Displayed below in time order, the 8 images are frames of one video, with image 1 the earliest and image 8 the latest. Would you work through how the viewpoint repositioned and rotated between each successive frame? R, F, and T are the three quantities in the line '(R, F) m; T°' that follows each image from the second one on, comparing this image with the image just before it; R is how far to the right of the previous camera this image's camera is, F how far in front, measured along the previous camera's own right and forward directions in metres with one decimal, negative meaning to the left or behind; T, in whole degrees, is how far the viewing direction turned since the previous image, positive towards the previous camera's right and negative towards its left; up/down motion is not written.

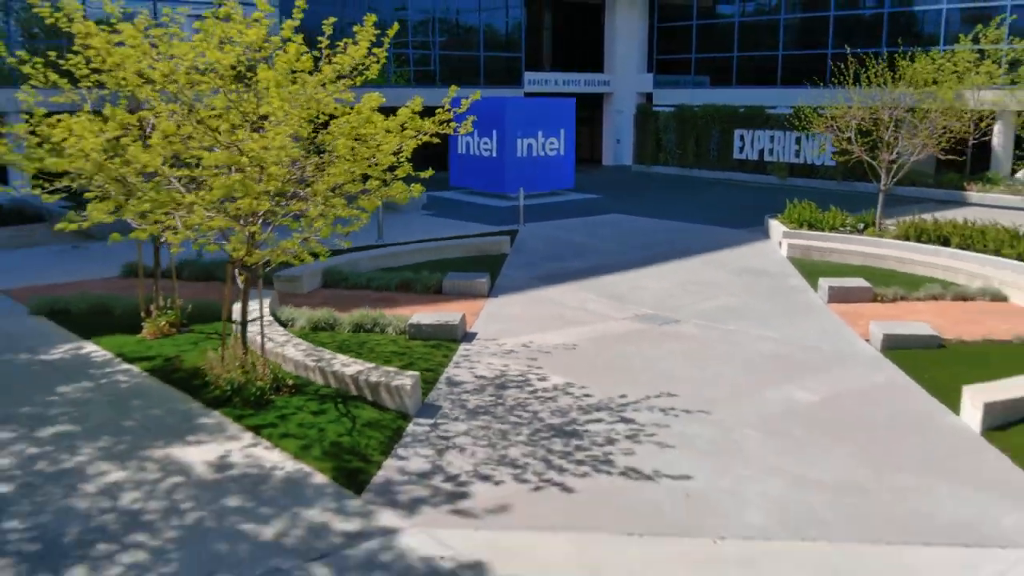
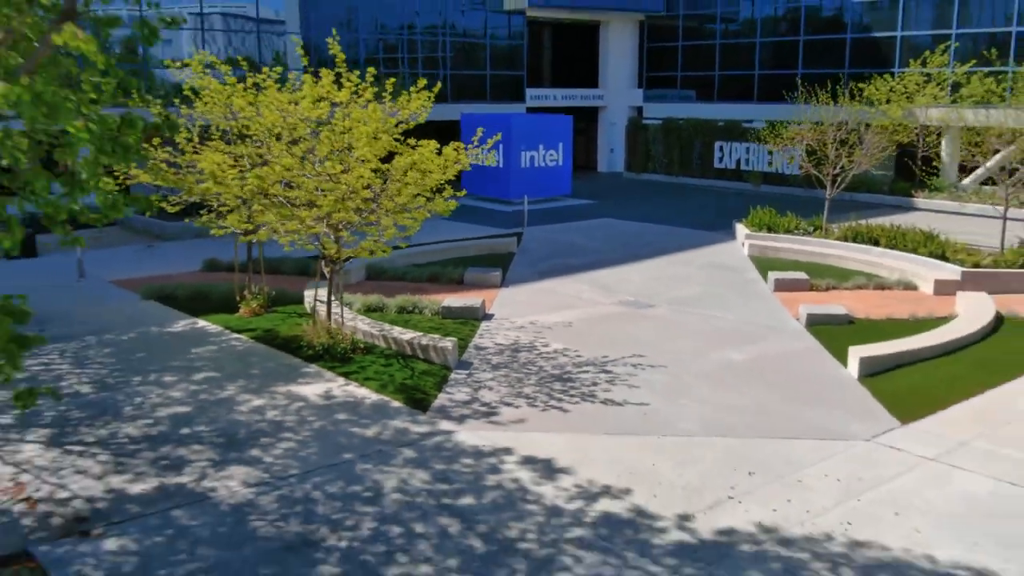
(-0.1, -2.5) m; 0°
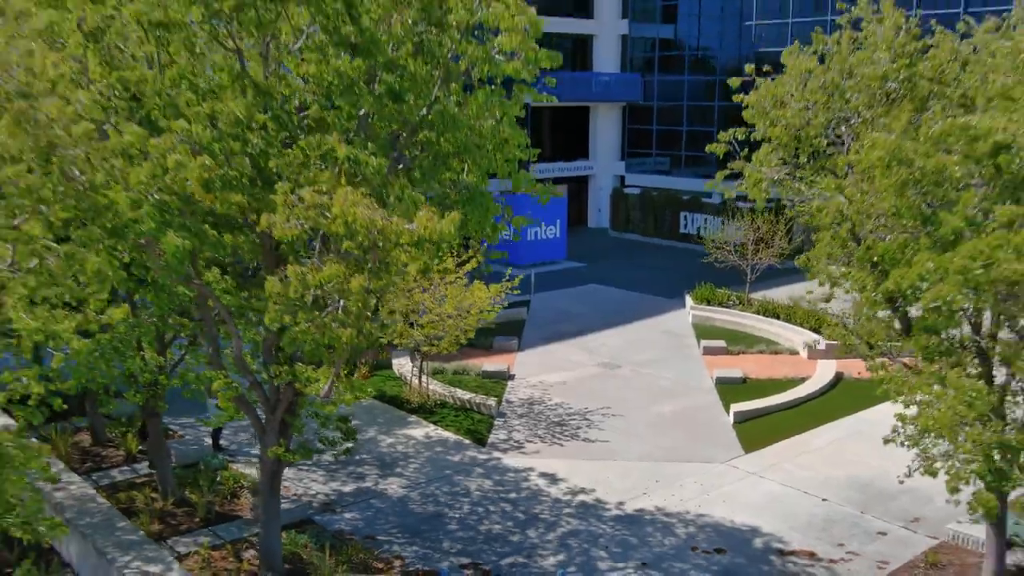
(-0.3, -6.2) m; 0°
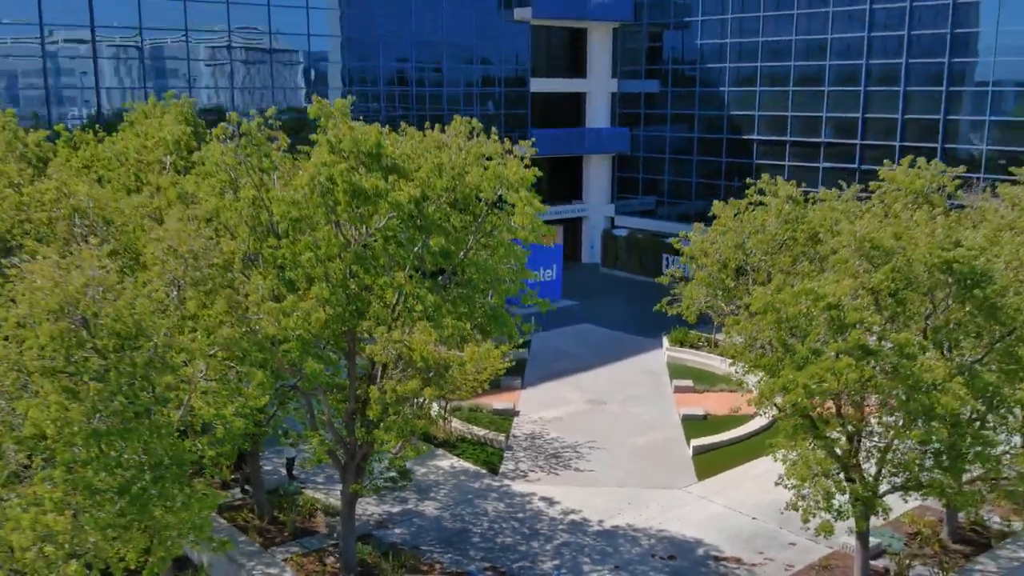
(-0.2, -4.0) m; 0°
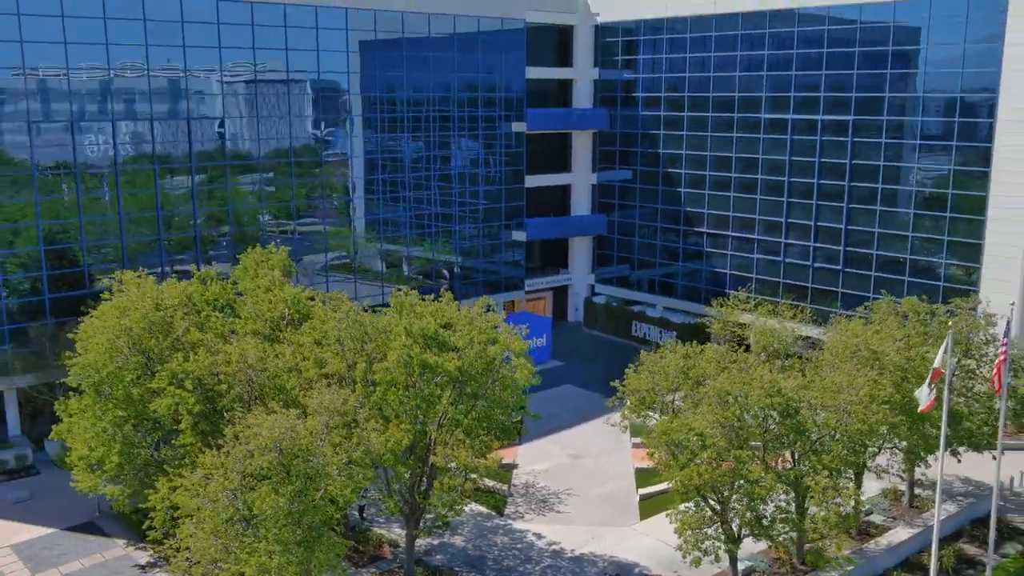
(-0.2, -8.1) m; 0°
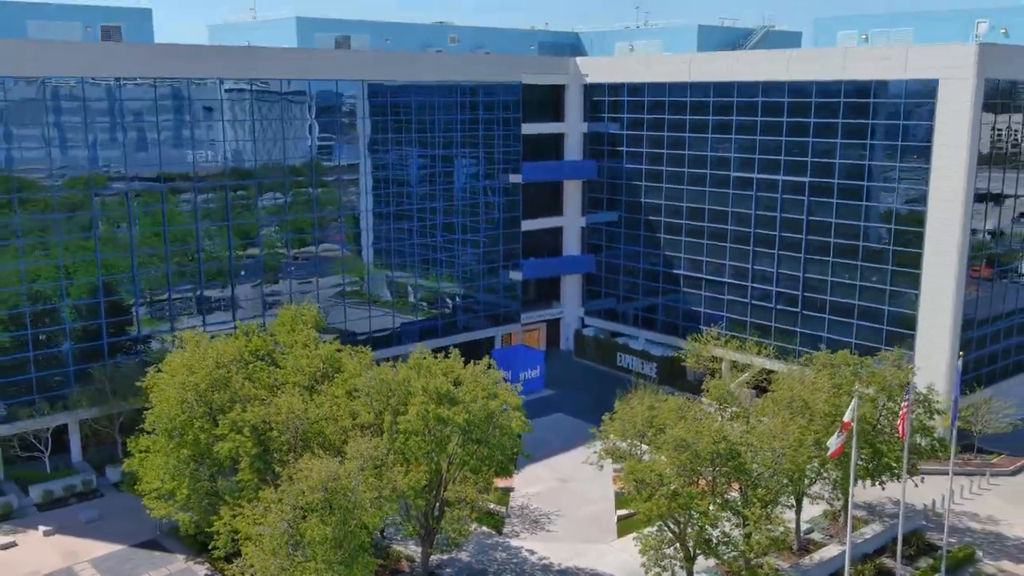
(0.0, -4.8) m; 0°
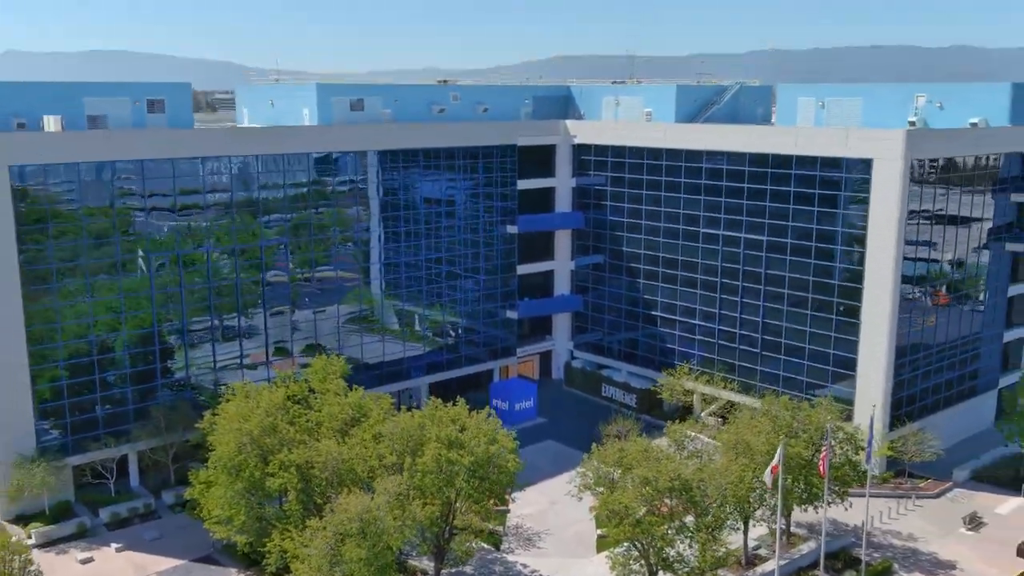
(+0.1, -6.0) m; 0°
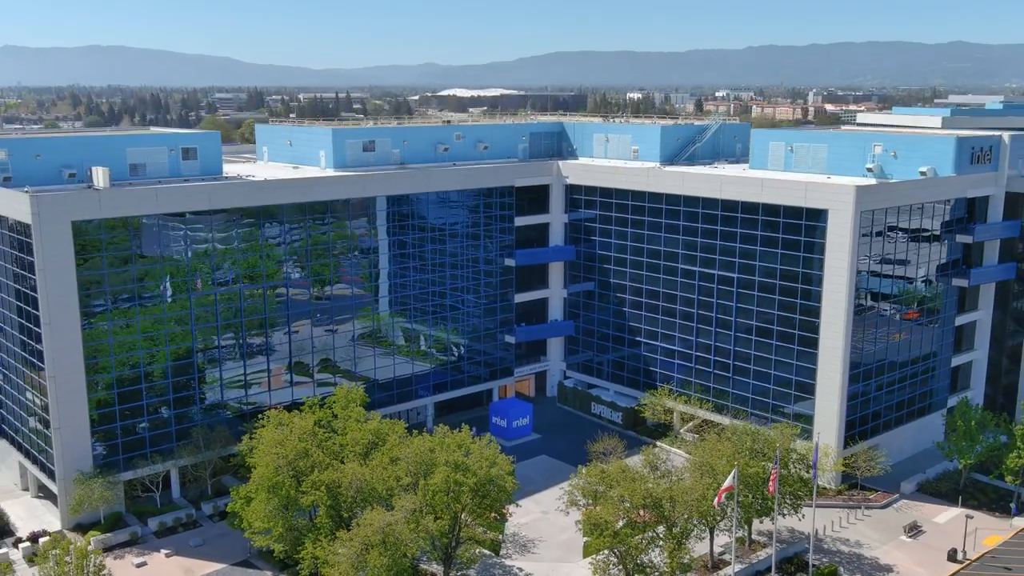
(+0.1, -5.6) m; 0°
